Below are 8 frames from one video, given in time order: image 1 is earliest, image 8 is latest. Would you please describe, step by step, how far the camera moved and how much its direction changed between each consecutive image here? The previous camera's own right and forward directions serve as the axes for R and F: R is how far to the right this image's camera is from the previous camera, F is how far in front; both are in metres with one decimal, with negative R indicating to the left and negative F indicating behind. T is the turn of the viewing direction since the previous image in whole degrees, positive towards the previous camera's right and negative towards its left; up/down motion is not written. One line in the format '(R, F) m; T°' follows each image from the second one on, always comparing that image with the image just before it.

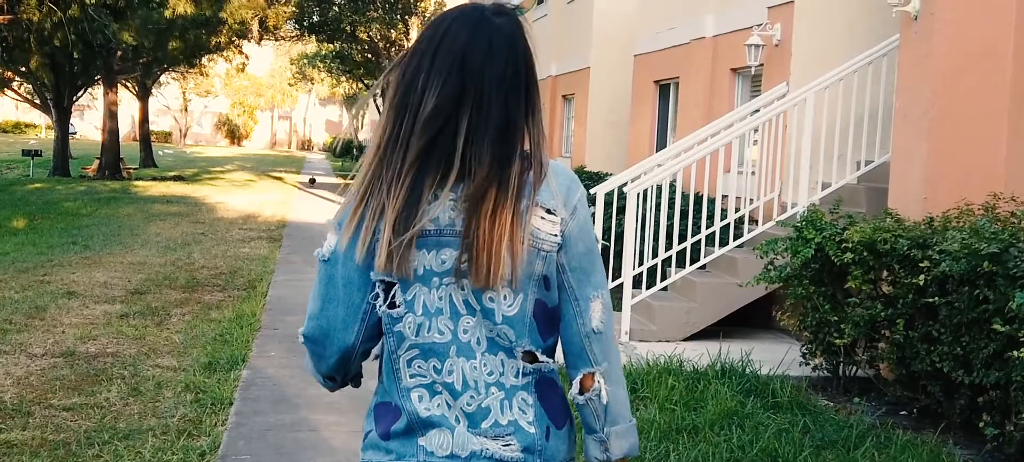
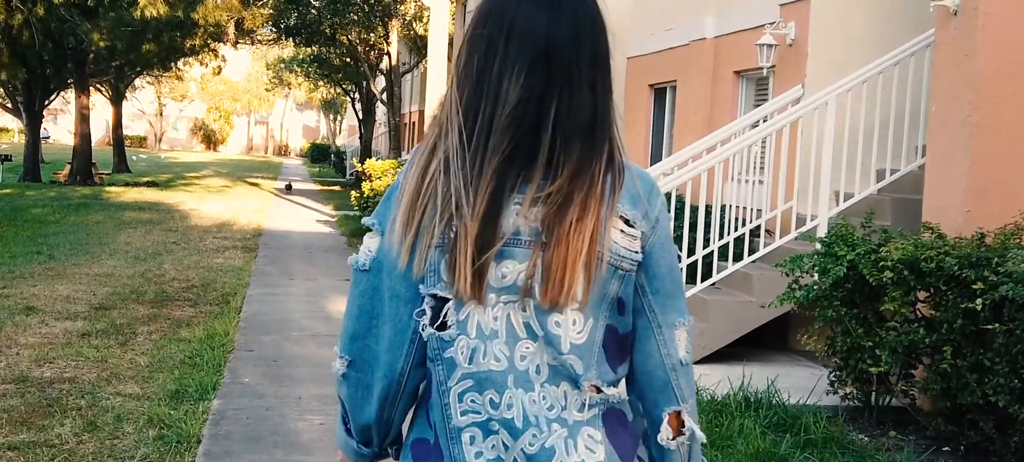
(-0.1, +0.6) m; +1°
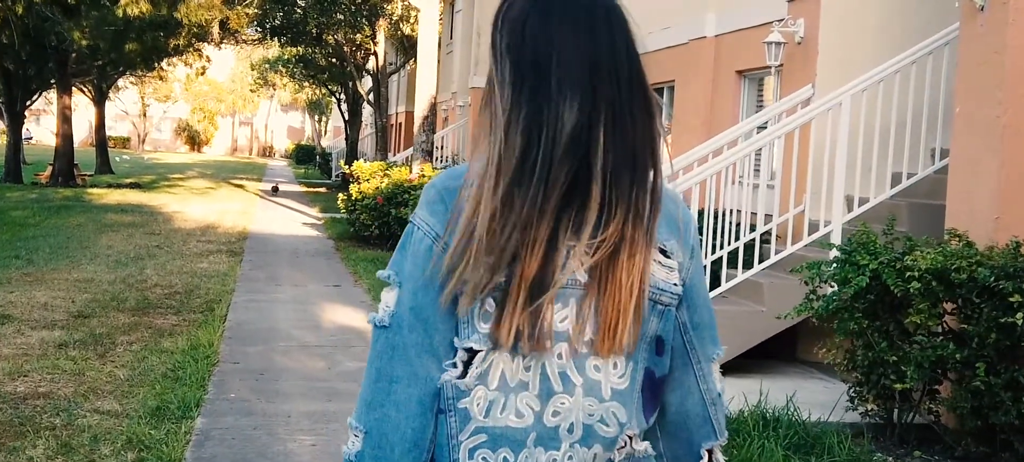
(-0.1, +0.3) m; +1°
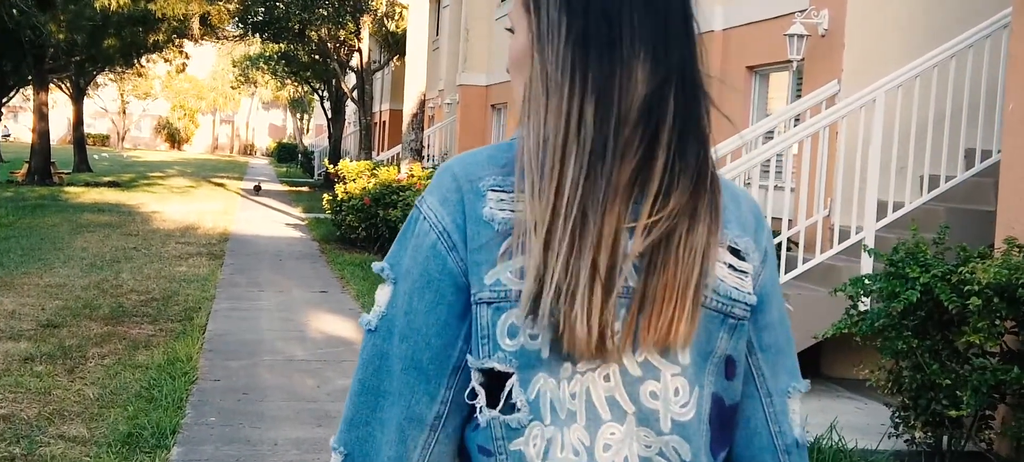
(-0.1, +0.5) m; +1°
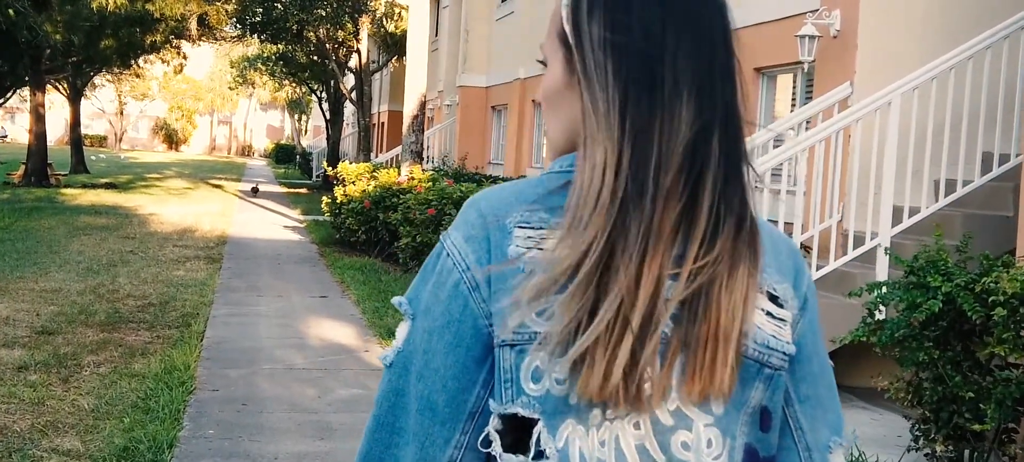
(0.0, +0.2) m; 0°
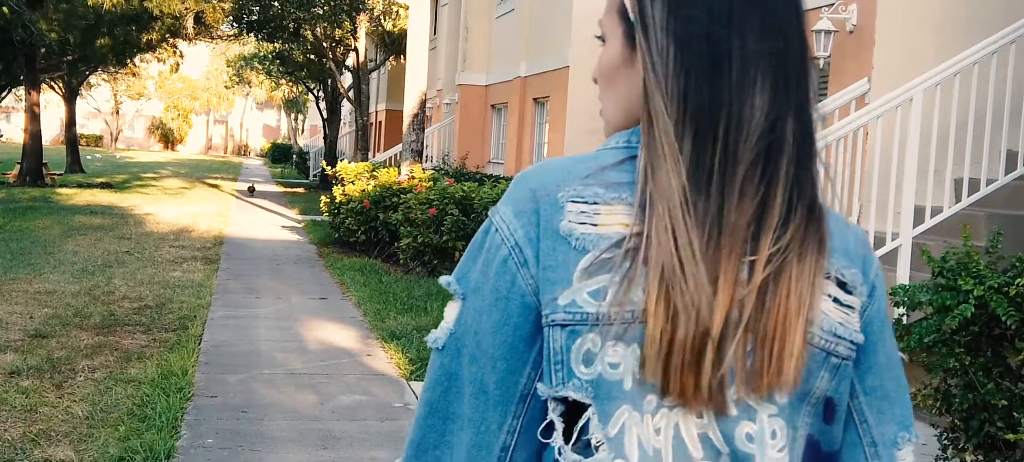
(-0.1, +0.2) m; 0°
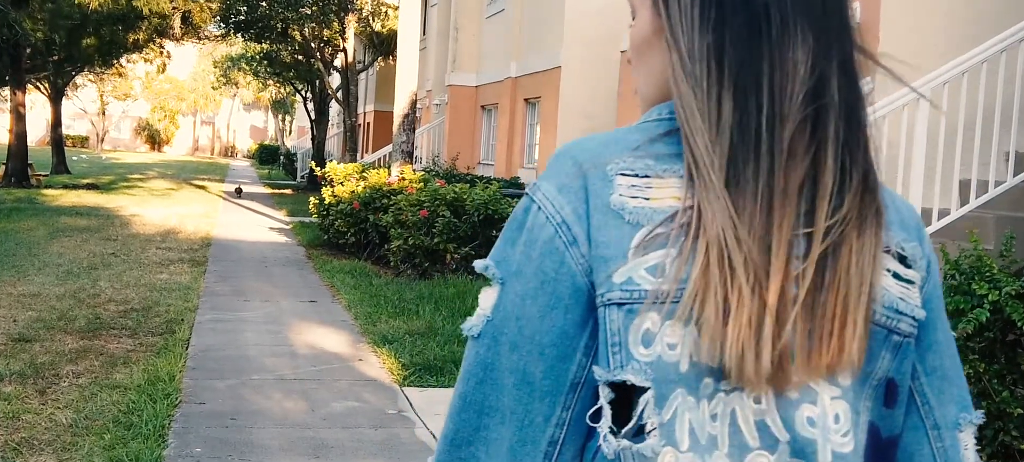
(-0.1, +0.1) m; +1°
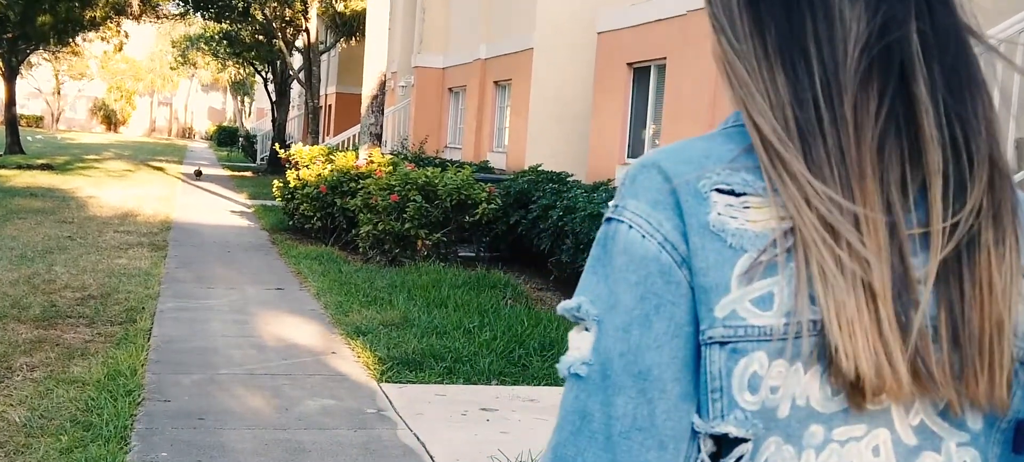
(-0.1, +0.3) m; +2°
